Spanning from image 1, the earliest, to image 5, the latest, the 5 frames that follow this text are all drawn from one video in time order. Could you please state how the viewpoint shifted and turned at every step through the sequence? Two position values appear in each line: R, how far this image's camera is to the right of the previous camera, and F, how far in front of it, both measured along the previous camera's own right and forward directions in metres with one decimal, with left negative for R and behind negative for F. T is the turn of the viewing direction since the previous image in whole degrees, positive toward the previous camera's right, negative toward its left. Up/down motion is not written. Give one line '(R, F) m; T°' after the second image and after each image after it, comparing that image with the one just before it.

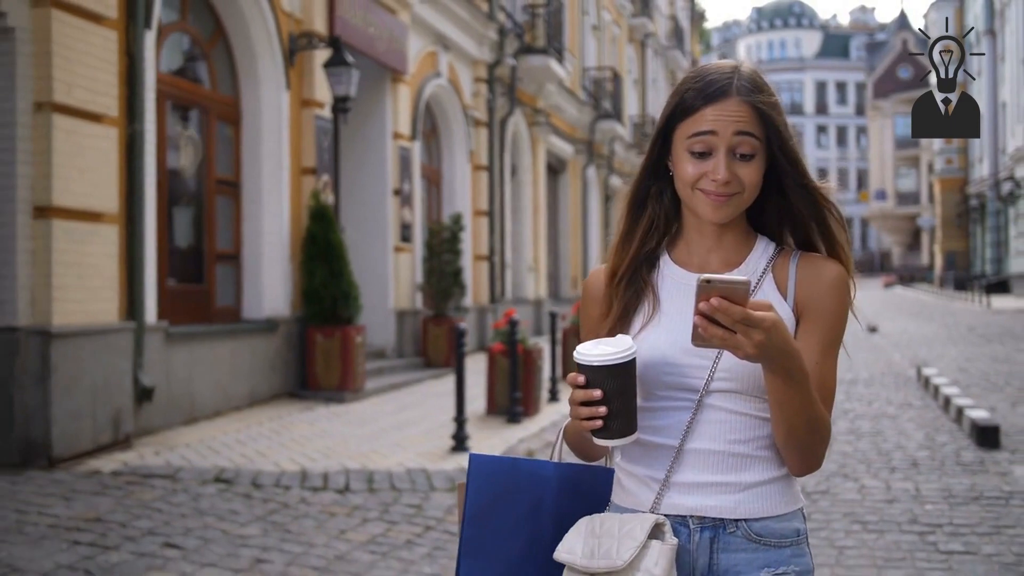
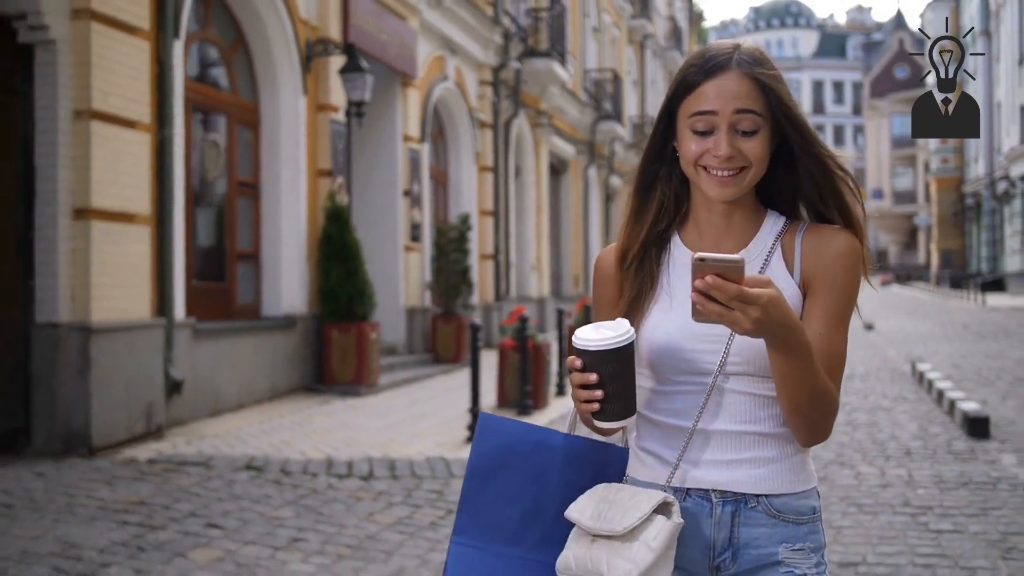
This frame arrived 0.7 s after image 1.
(-0.1, -0.4) m; 0°
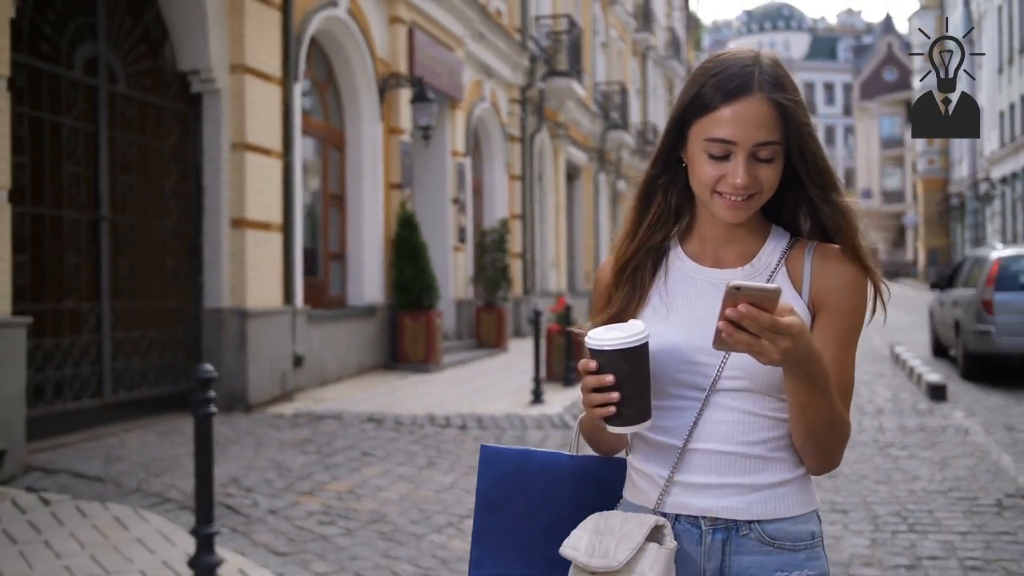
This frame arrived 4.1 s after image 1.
(-0.6, -2.1) m; 0°
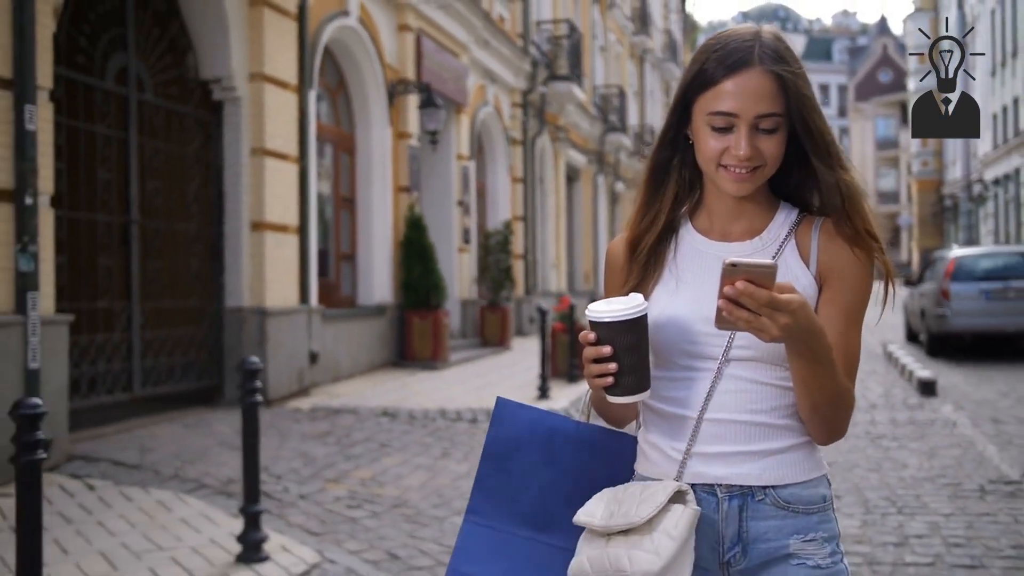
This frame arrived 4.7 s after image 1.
(-0.1, -0.4) m; 0°
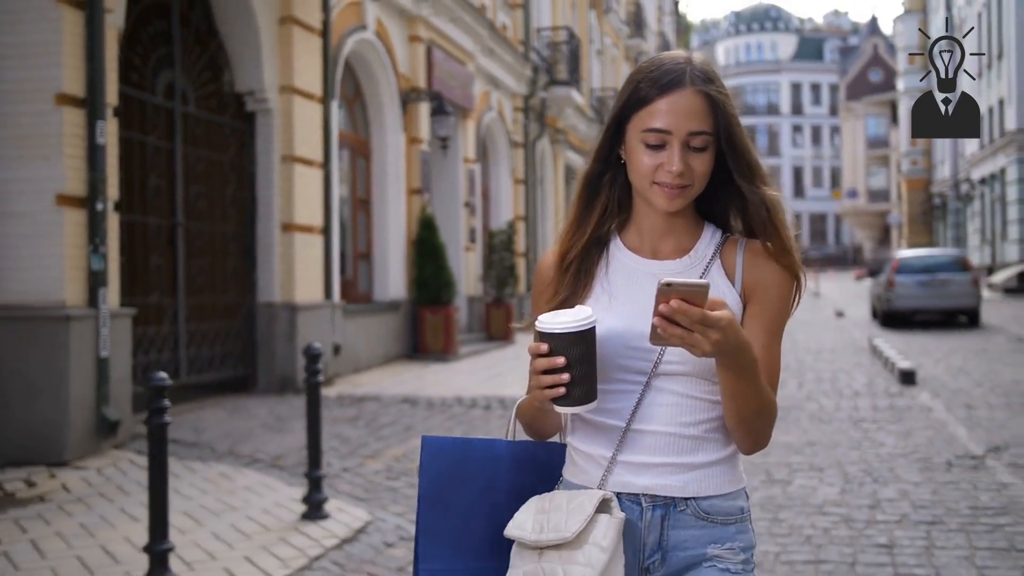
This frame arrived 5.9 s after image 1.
(-0.2, -0.8) m; 0°
